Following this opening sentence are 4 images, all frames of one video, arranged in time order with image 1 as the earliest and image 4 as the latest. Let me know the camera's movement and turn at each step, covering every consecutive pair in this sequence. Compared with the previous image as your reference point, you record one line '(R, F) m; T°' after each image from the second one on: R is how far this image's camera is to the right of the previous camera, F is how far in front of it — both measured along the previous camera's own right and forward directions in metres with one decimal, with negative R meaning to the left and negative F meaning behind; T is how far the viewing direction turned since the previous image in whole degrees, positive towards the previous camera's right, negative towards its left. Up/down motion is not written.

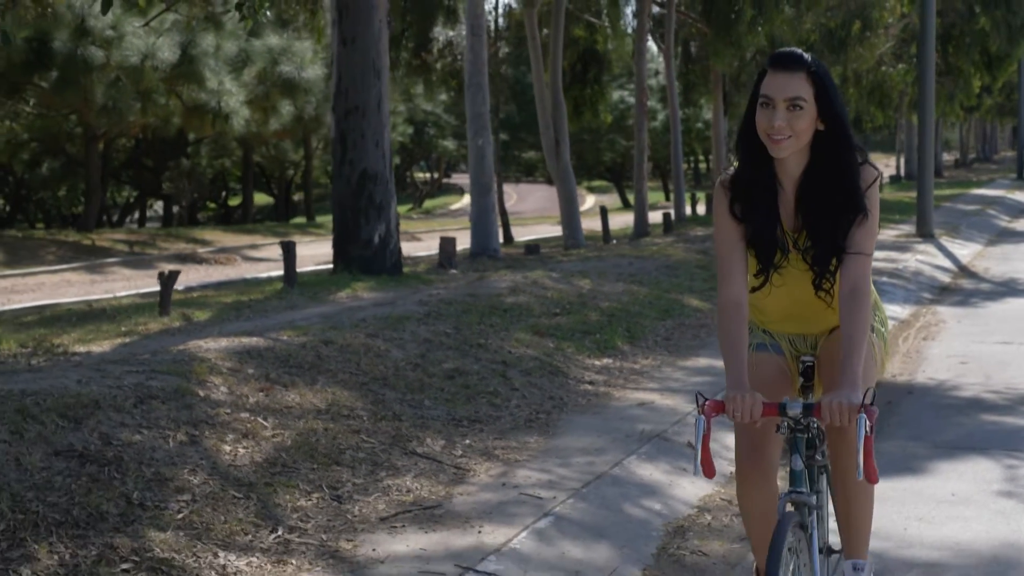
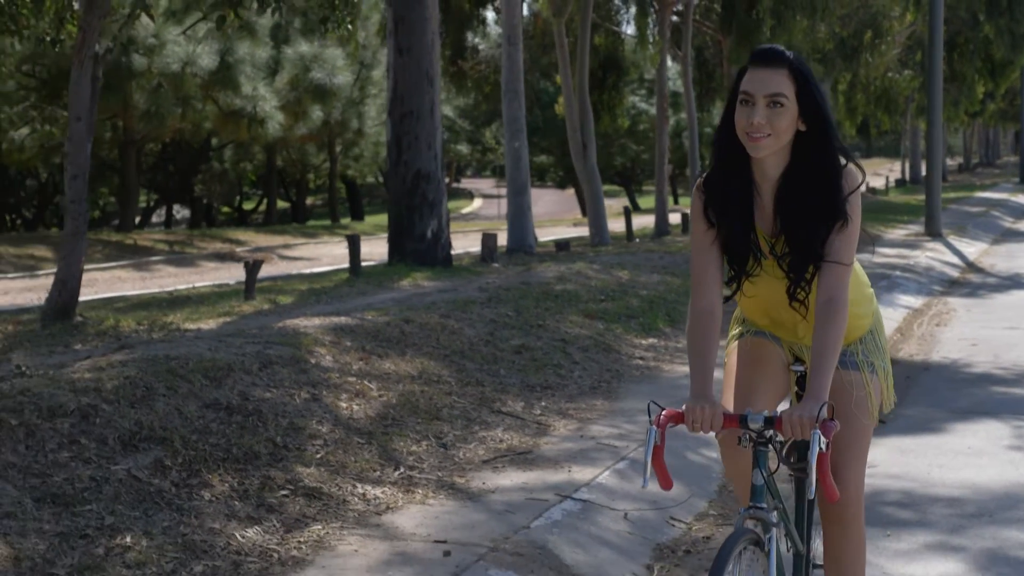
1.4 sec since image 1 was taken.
(-0.3, -1.1) m; 0°
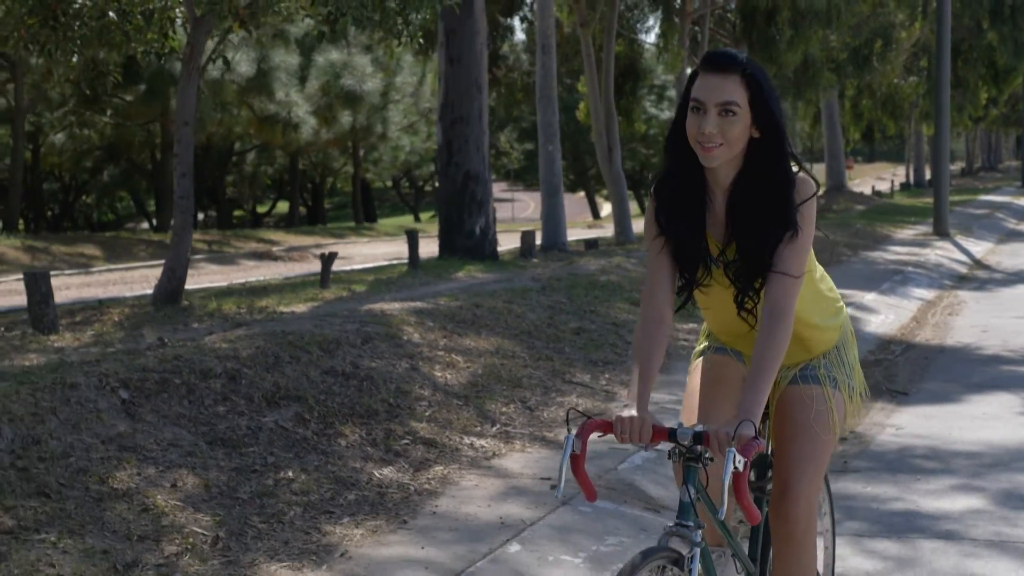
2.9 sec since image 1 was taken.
(-0.4, -1.1) m; 0°
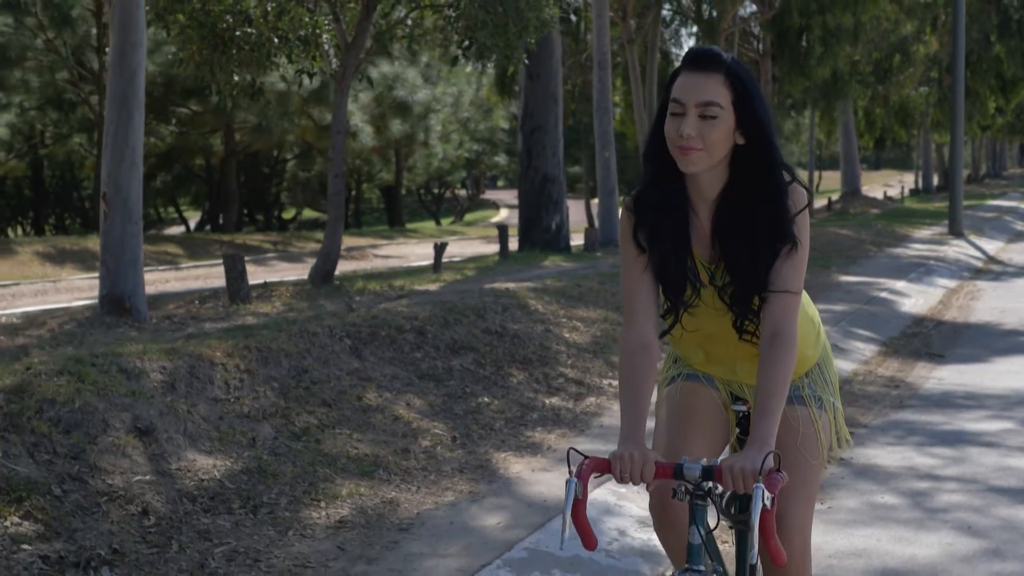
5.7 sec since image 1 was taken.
(-0.7, -2.1) m; 0°
